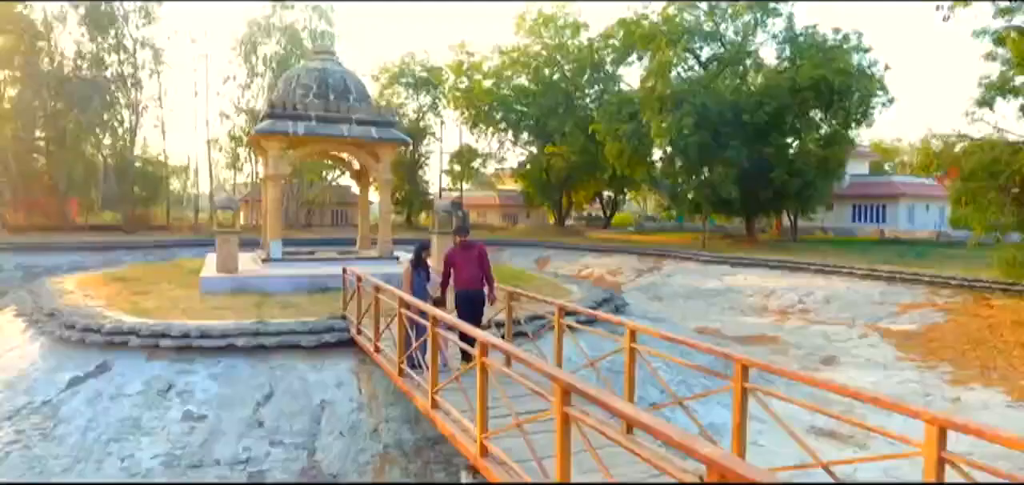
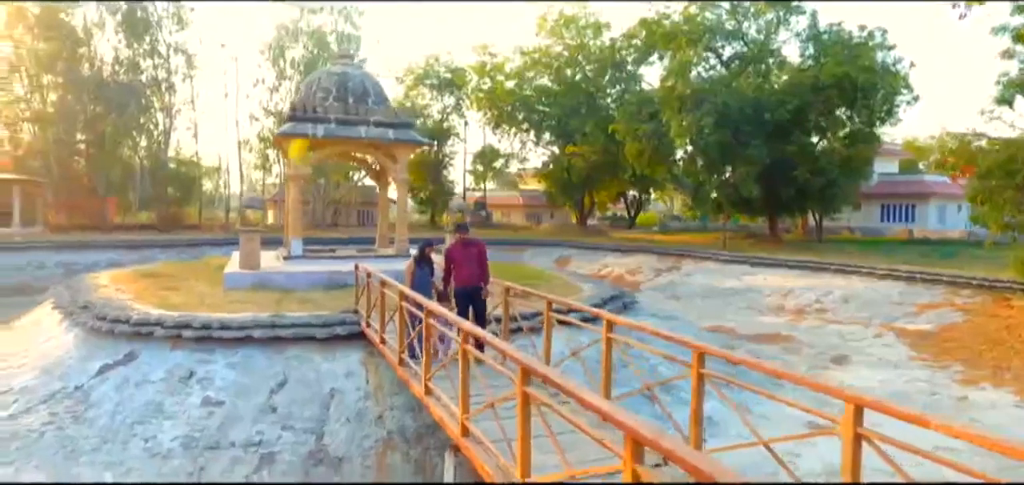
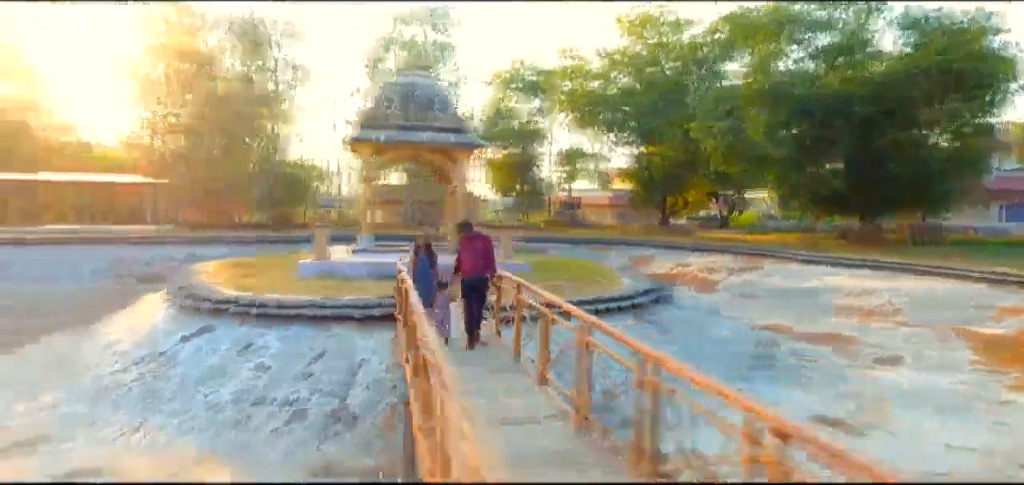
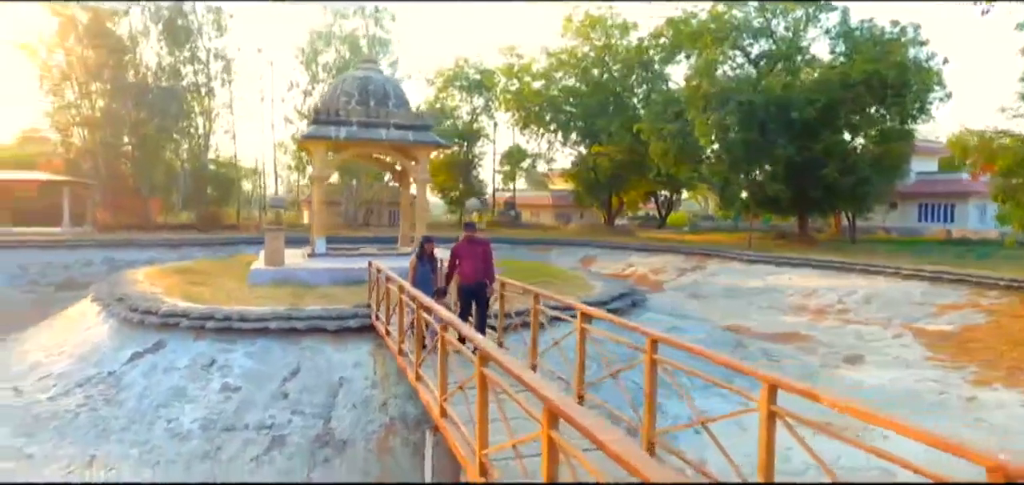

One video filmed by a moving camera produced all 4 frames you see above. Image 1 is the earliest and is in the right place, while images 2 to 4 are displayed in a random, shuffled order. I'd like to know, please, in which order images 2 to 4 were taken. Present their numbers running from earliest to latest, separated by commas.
2, 4, 3
